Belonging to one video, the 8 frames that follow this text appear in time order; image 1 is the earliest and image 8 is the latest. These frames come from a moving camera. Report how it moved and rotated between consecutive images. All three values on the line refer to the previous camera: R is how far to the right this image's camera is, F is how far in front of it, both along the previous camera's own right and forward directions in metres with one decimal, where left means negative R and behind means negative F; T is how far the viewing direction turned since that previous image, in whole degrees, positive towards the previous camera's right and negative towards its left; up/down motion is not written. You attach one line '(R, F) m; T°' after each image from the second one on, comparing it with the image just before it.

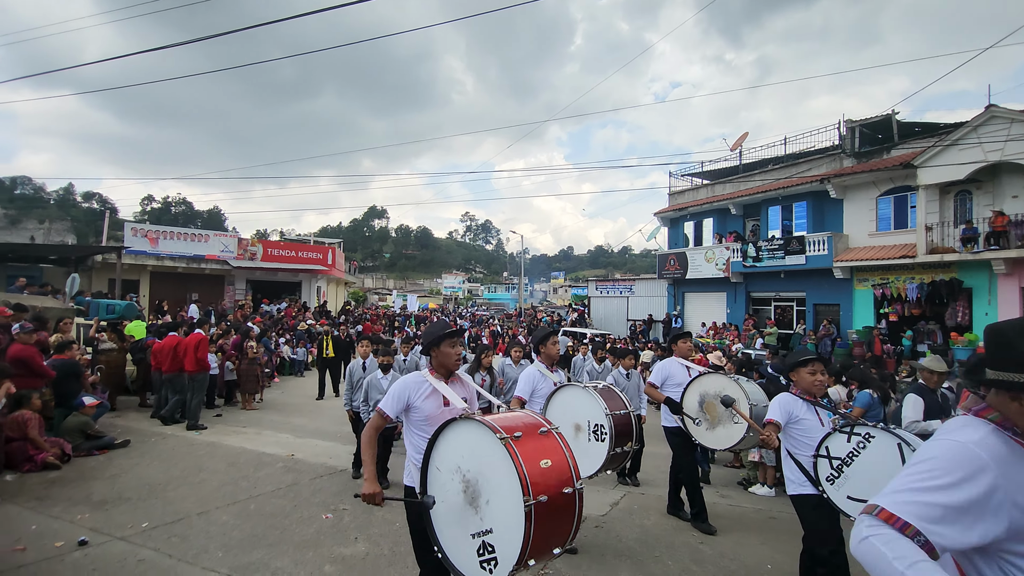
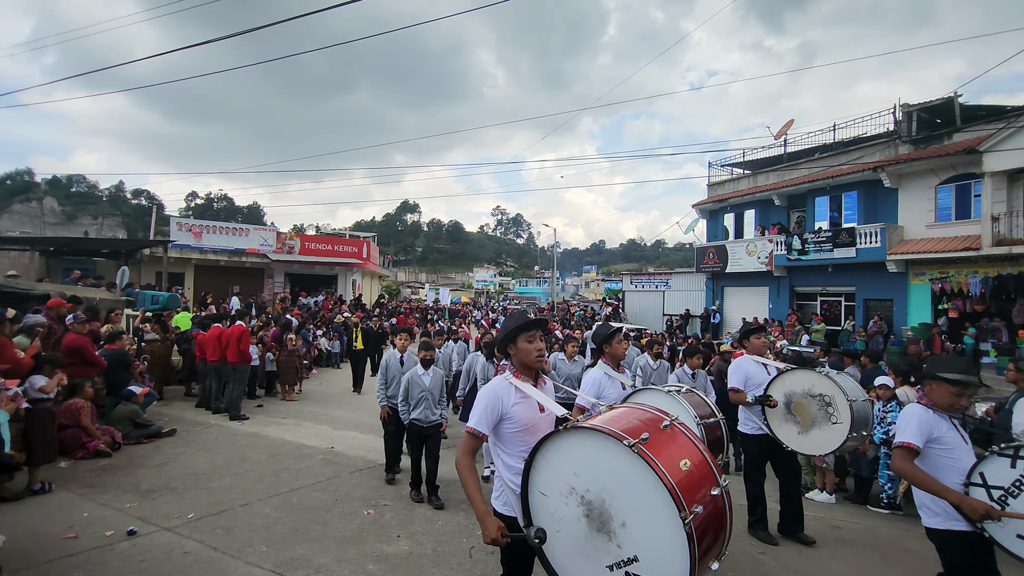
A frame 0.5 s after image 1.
(-0.2, +0.2) m; -4°
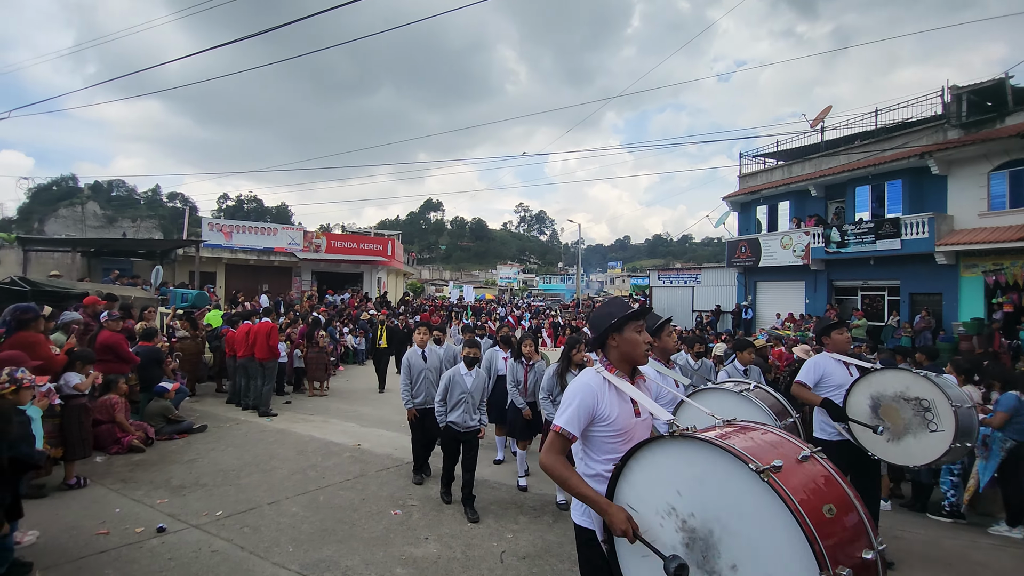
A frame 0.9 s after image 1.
(-0.1, +0.2) m; -3°
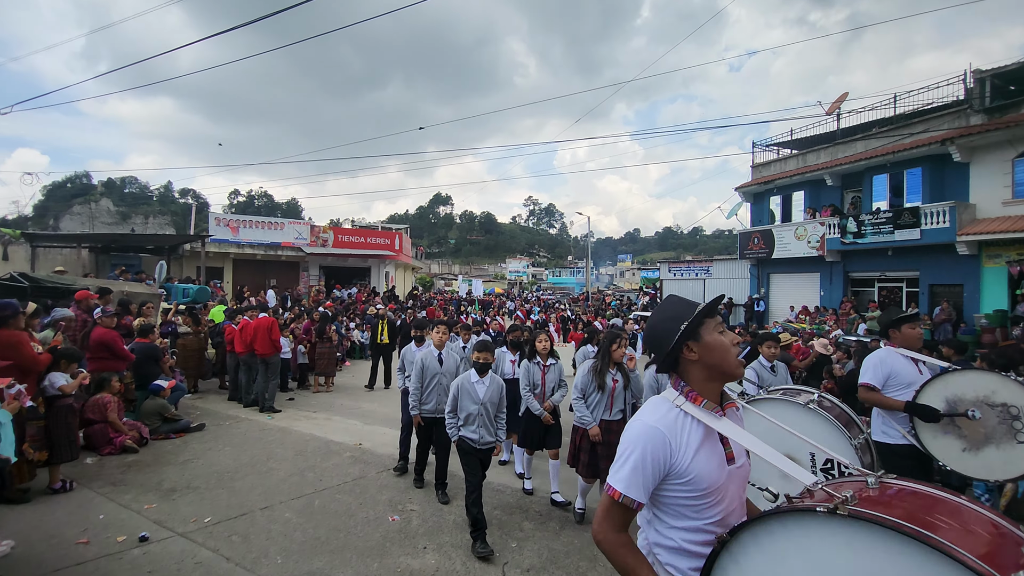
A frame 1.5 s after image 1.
(0.0, +0.3) m; -1°
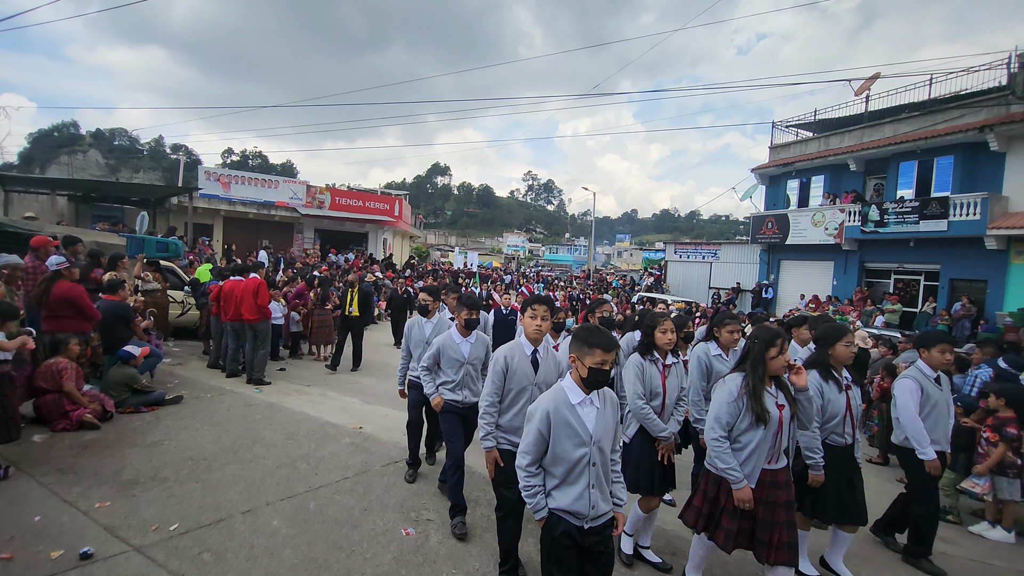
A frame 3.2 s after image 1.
(-0.5, +0.9) m; +1°
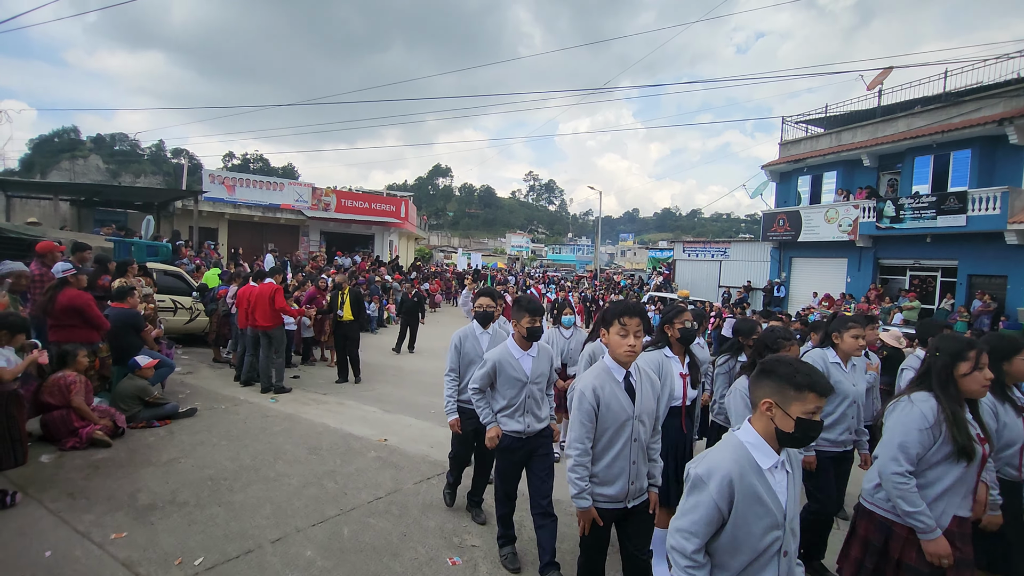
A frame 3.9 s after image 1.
(-0.4, +0.3) m; 0°
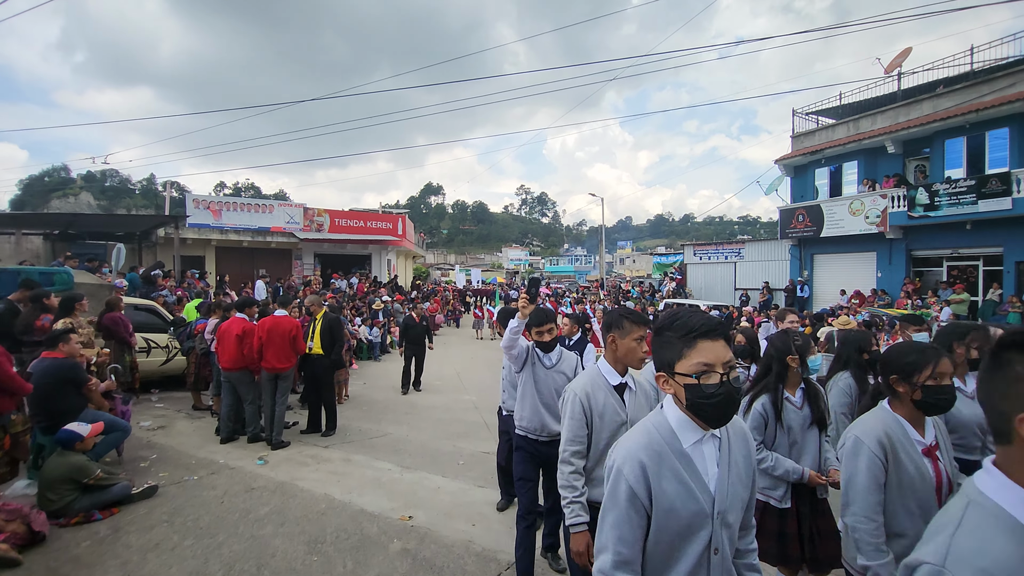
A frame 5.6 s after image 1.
(-0.5, +1.4) m; 0°
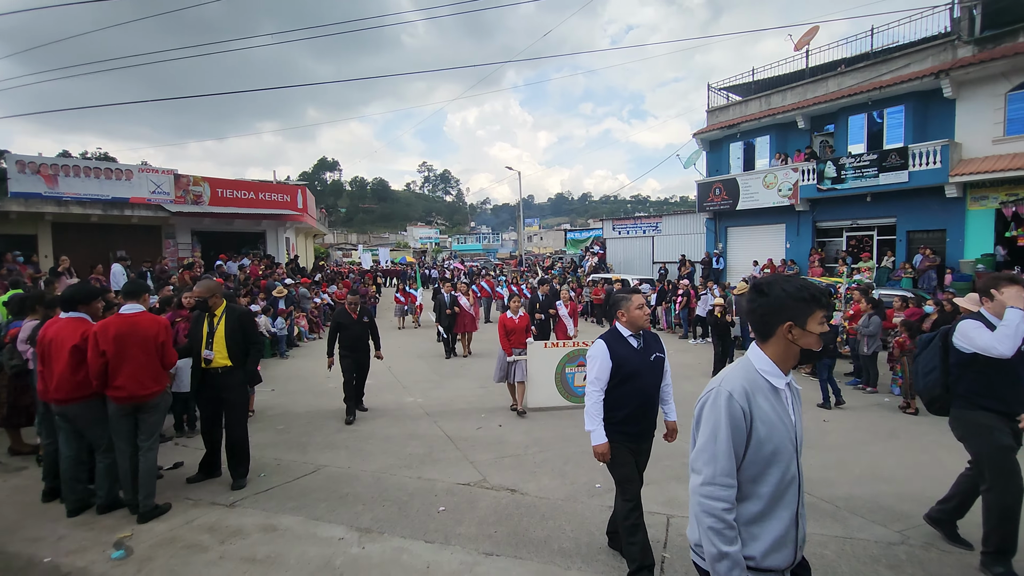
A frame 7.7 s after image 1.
(-0.8, +1.7) m; +11°
